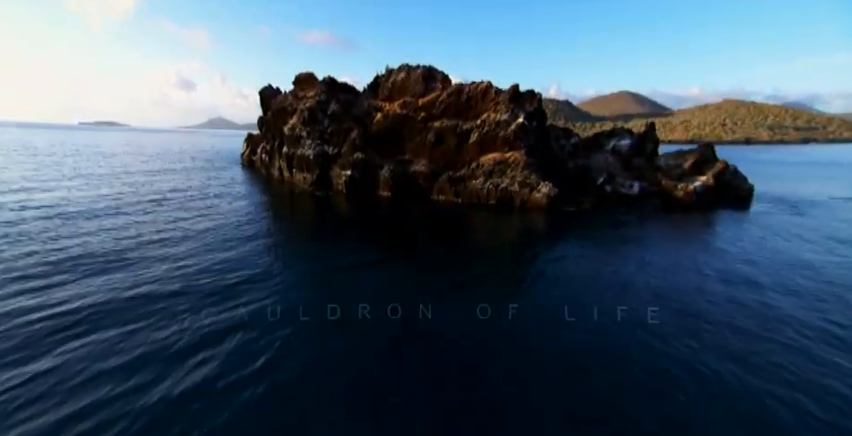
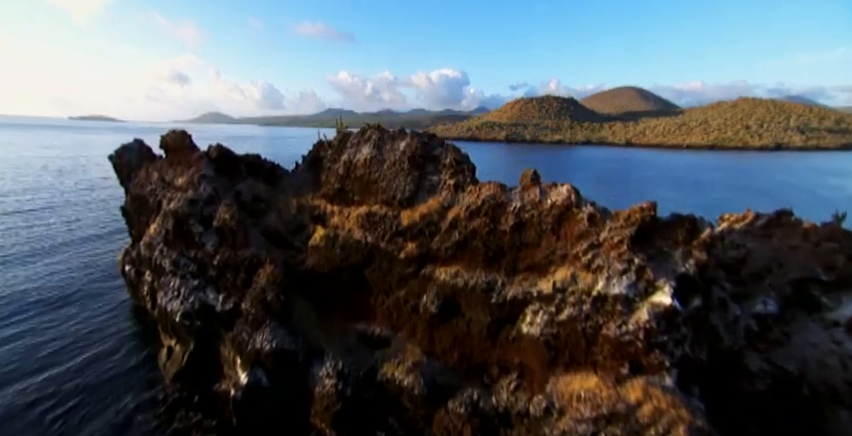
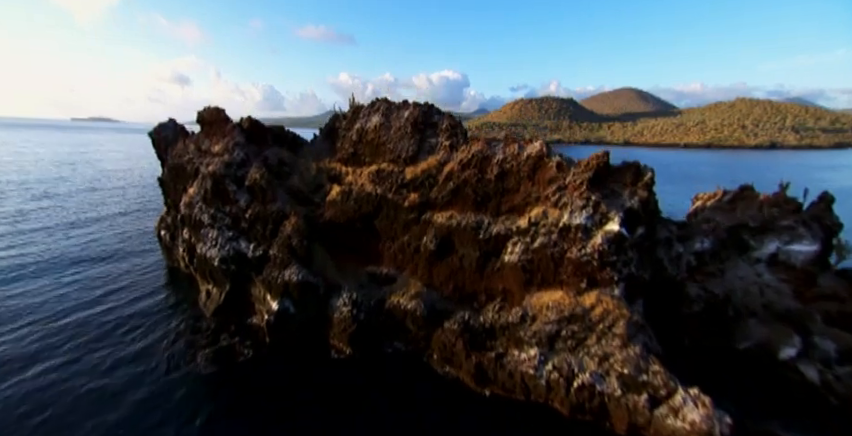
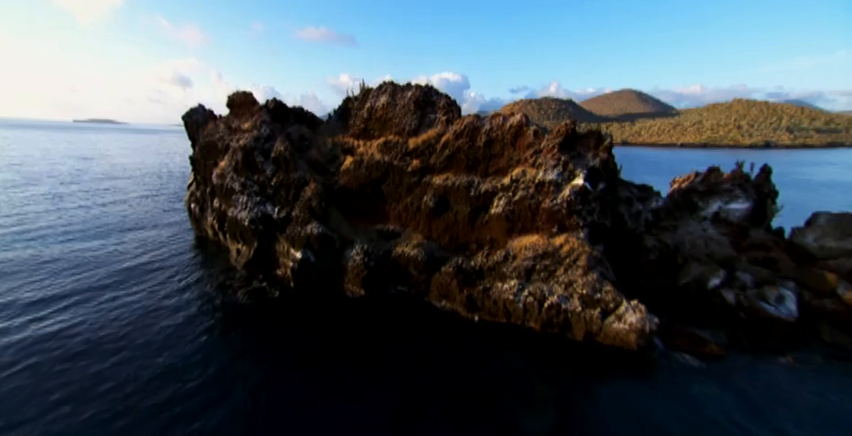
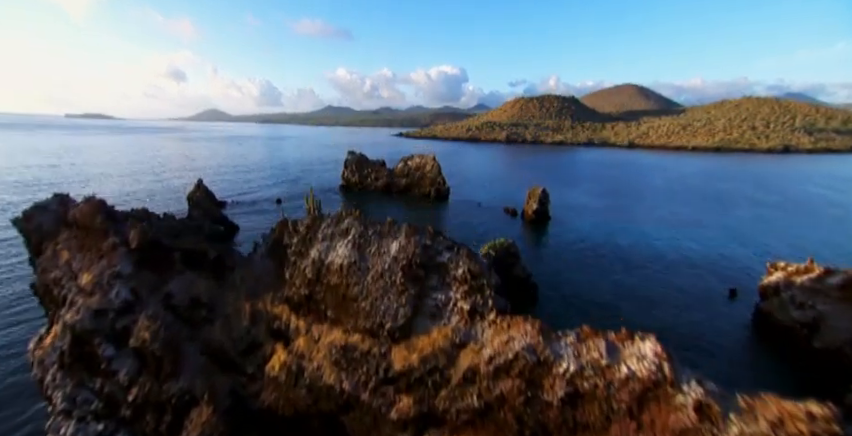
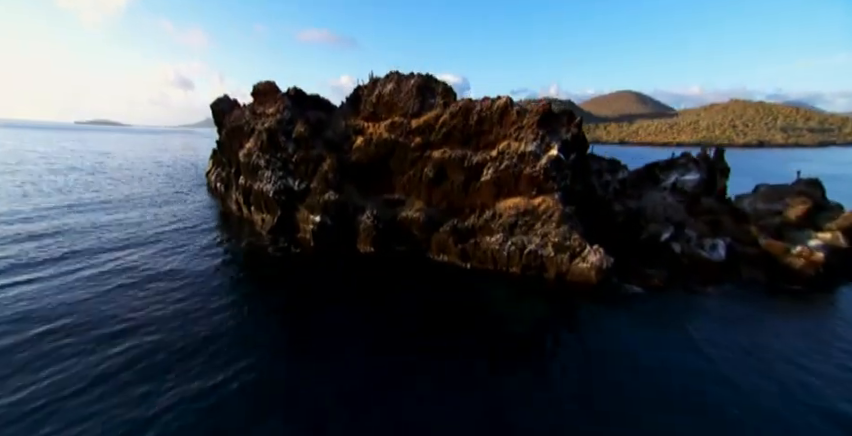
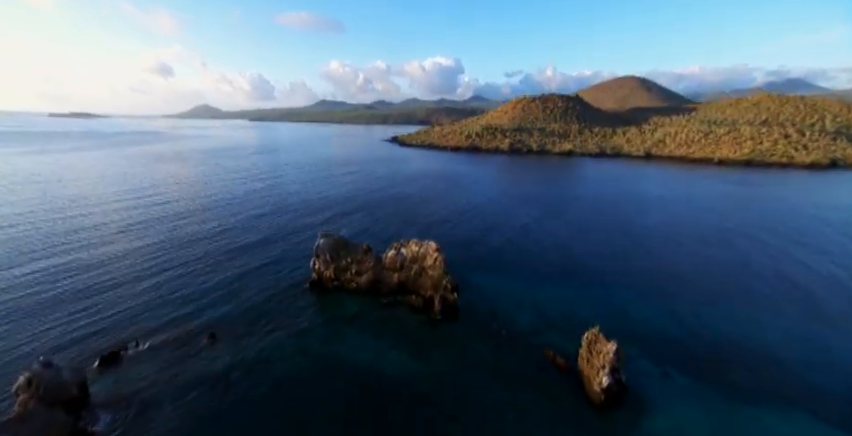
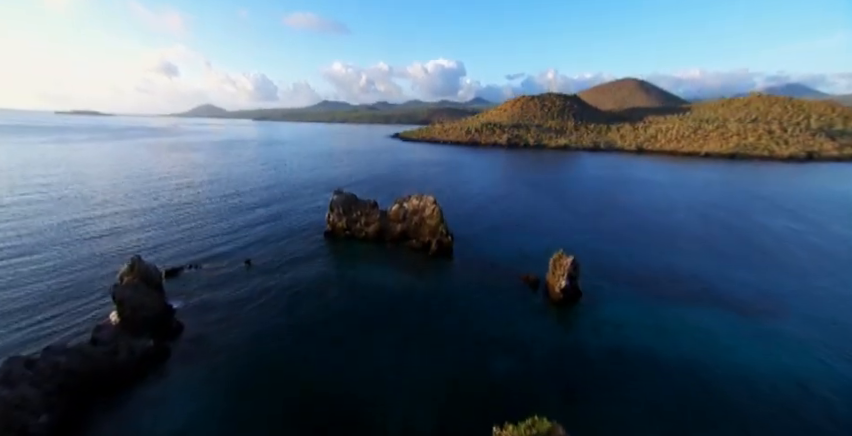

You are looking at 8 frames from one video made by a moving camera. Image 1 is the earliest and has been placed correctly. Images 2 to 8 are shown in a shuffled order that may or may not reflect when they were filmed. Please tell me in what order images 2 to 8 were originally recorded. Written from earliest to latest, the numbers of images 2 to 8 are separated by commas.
6, 4, 3, 2, 5, 8, 7
